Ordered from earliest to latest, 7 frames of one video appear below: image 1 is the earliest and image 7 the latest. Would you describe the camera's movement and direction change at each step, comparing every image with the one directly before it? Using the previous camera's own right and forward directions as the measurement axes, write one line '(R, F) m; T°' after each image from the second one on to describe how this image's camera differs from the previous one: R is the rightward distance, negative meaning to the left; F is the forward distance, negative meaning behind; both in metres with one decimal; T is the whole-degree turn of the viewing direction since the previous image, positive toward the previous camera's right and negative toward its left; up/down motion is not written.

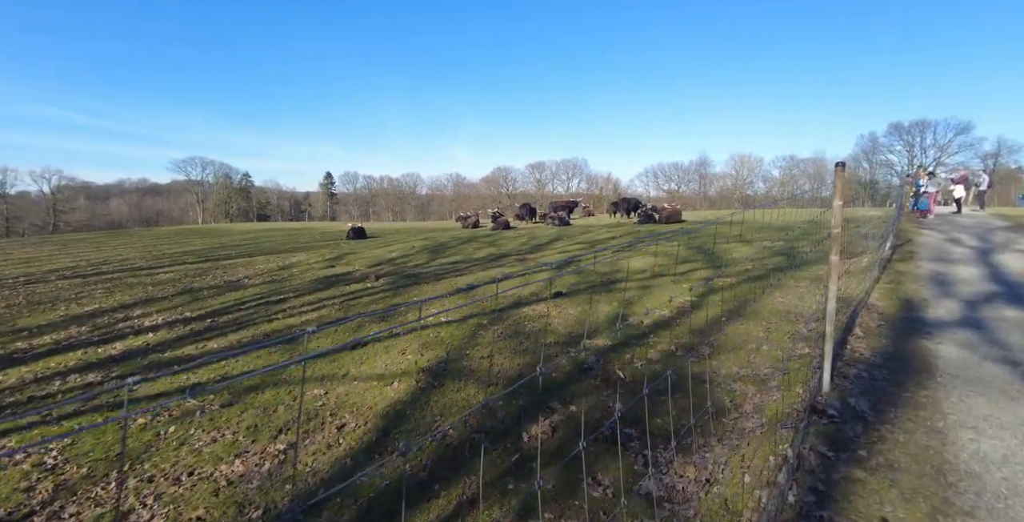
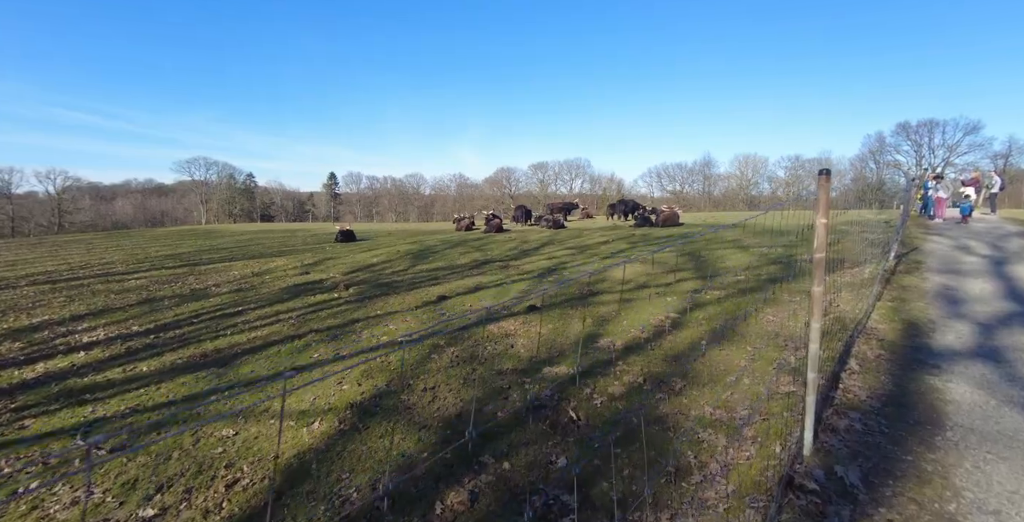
(+0.7, +0.8) m; -1°
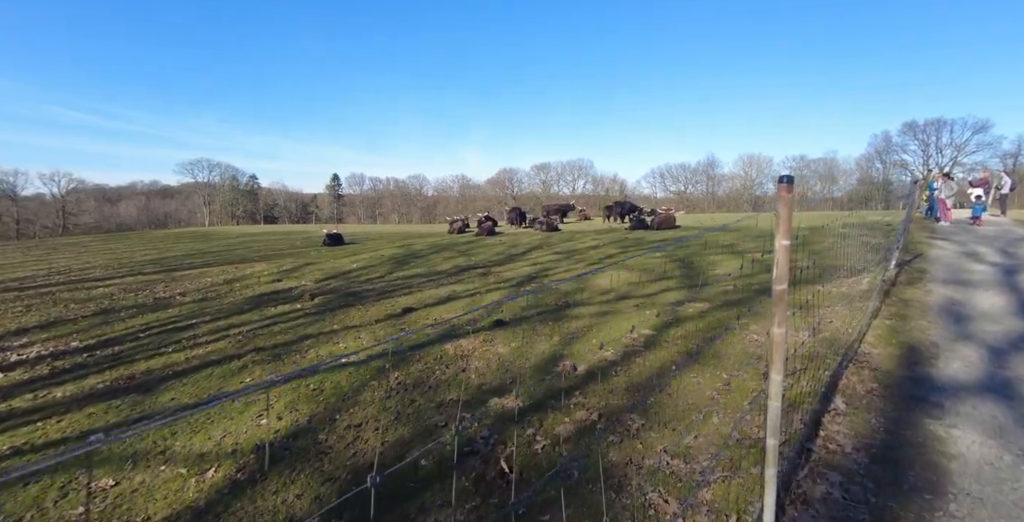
(+0.7, +0.8) m; -1°
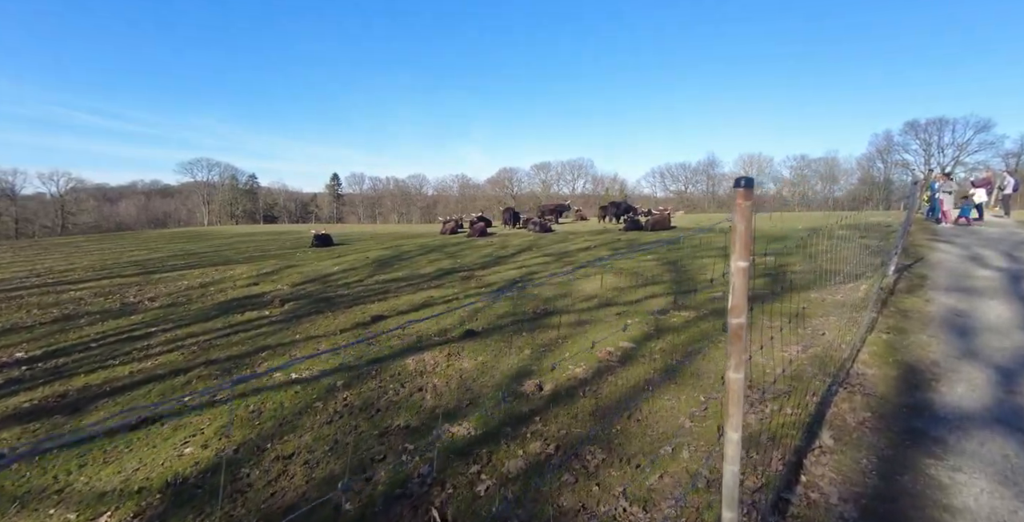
(+0.5, +0.6) m; 0°
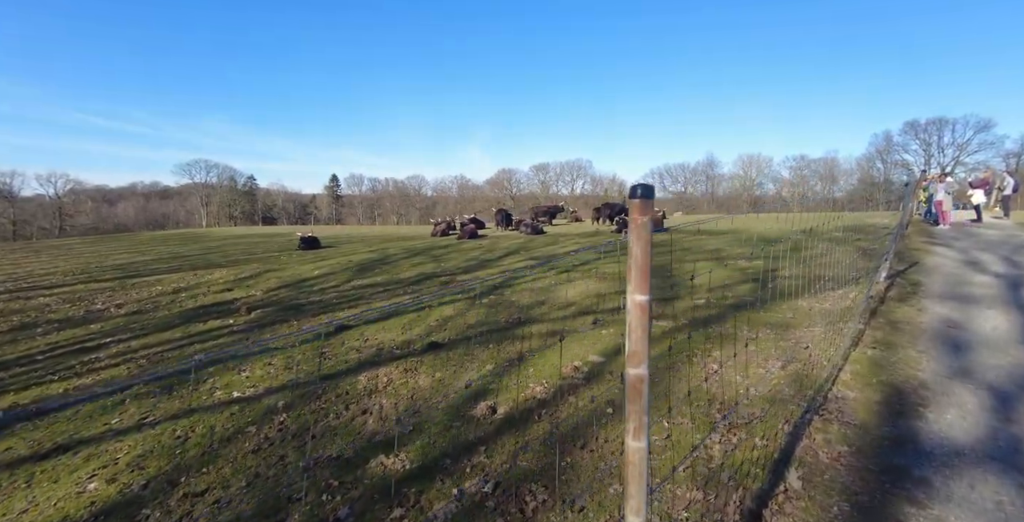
(+0.5, +0.5) m; 0°
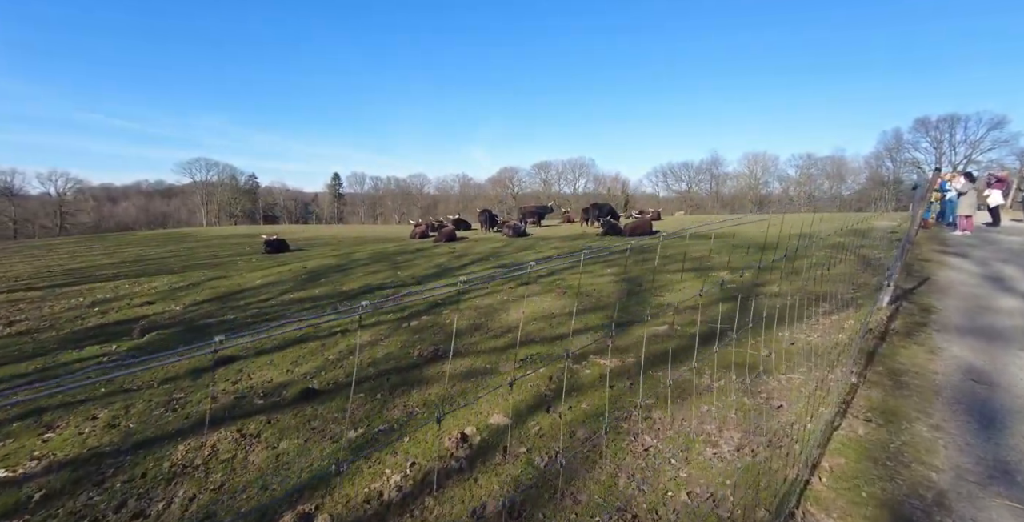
(+1.3, +1.7) m; -1°
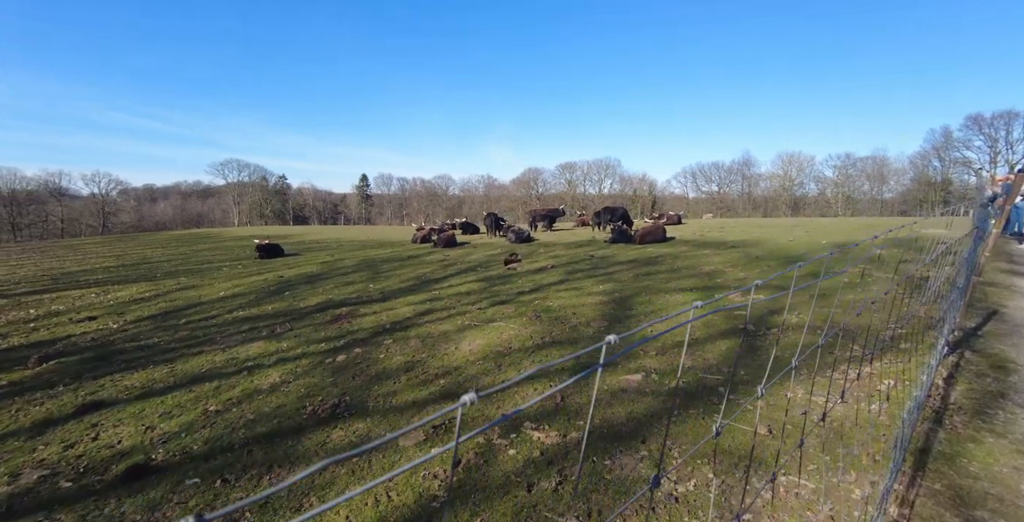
(+1.2, +1.7) m; -3°
